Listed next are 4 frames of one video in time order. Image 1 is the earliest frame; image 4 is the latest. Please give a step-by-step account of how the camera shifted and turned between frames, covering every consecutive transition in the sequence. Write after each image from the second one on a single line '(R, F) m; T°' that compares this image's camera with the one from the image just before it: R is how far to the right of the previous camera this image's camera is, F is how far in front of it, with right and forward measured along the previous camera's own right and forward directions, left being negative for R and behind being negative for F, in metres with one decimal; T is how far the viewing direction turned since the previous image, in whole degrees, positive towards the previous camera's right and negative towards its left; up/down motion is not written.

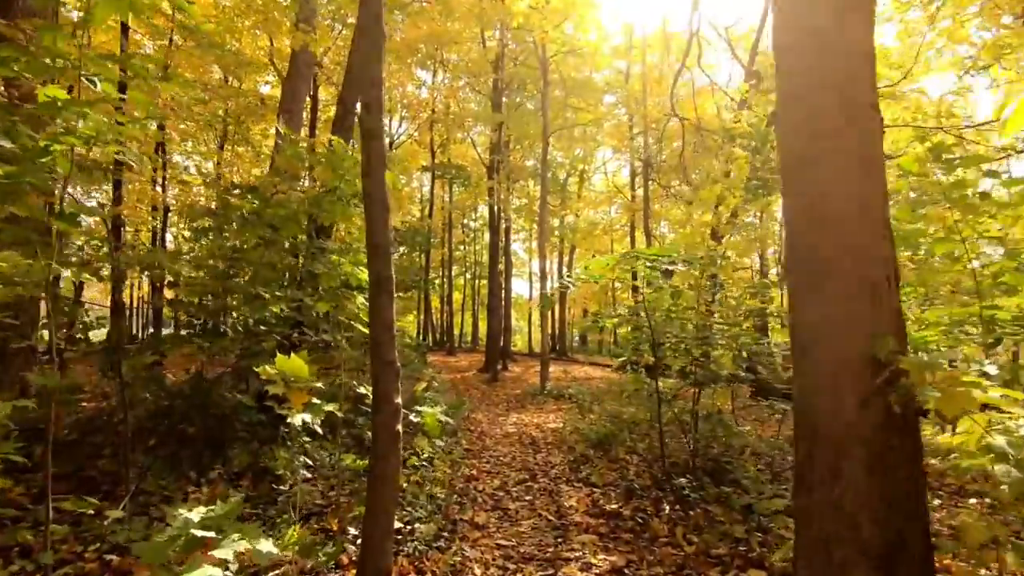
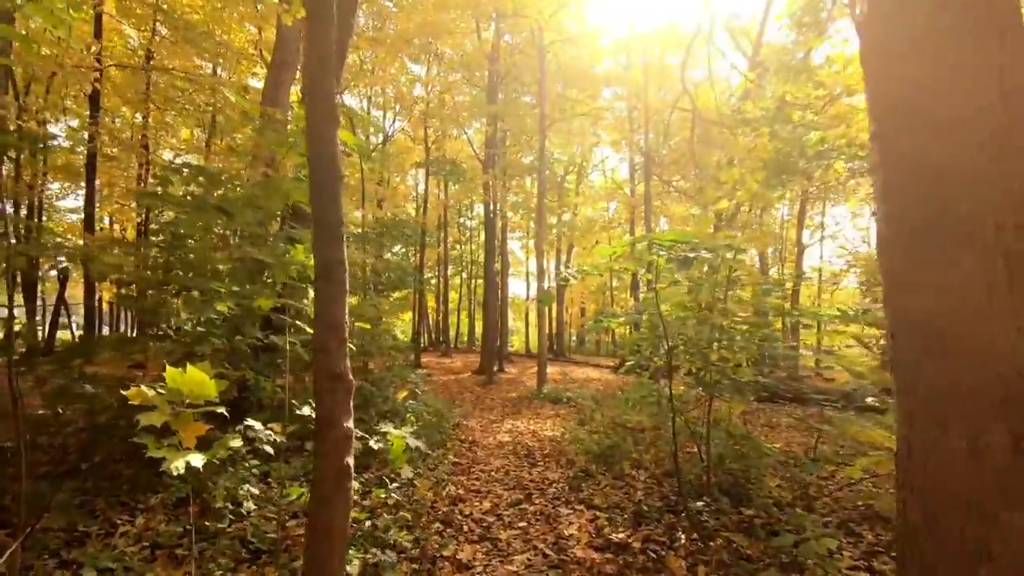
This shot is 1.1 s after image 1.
(0.0, +0.7) m; 0°
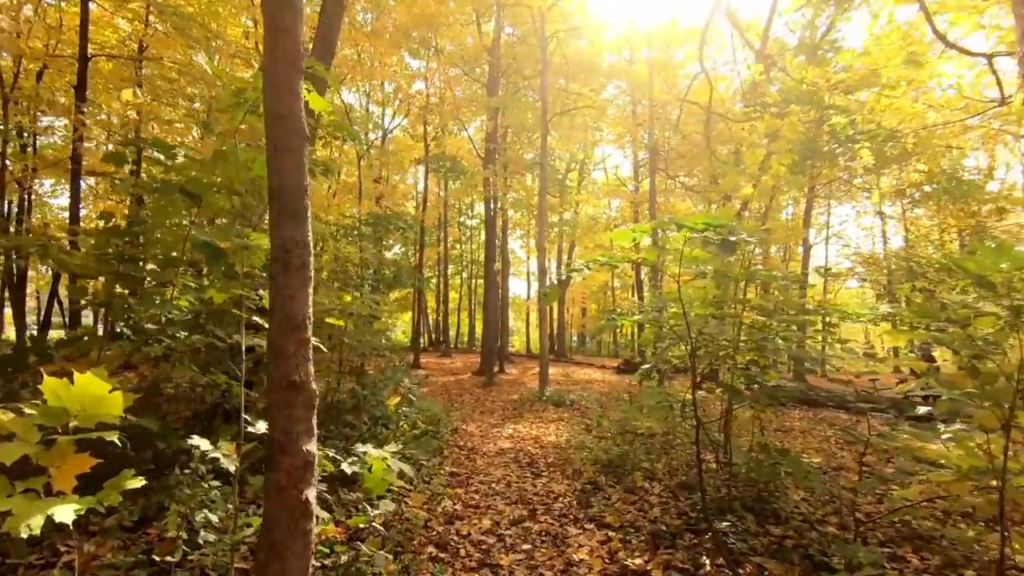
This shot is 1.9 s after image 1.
(0.0, +0.5) m; 0°
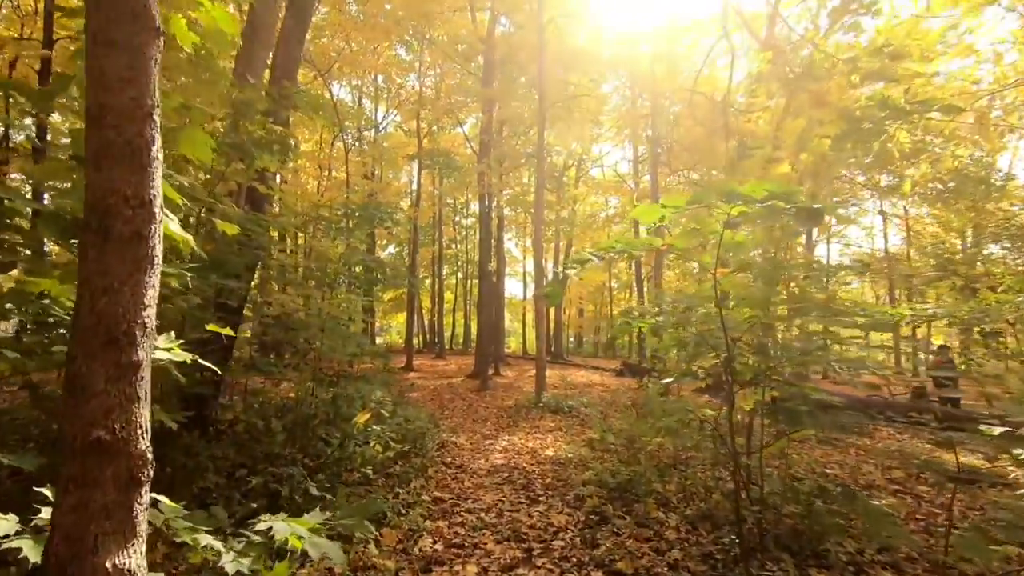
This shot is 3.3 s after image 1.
(0.0, +0.8) m; 0°
